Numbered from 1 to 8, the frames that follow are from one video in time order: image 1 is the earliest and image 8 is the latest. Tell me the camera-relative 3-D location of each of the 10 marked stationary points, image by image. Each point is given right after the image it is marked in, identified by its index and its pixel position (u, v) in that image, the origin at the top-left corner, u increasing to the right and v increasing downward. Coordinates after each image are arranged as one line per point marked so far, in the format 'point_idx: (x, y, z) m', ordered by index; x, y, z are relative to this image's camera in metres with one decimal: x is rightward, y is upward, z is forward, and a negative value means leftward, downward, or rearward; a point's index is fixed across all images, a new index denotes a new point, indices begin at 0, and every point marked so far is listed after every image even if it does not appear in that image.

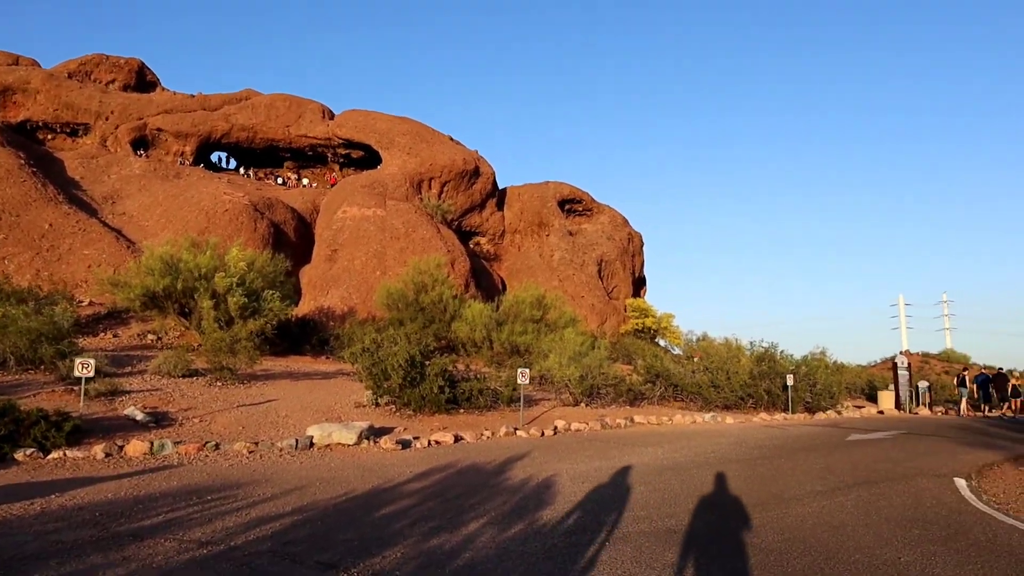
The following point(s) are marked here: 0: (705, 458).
0: (+2.9, -2.5, +13.5) m
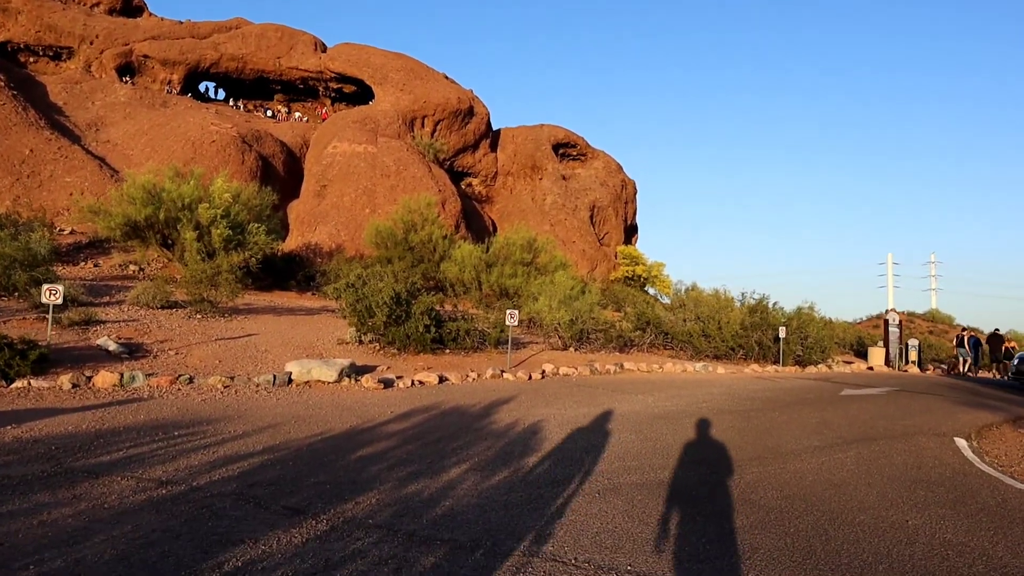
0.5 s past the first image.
0: (+2.7, -1.7, +13.0) m
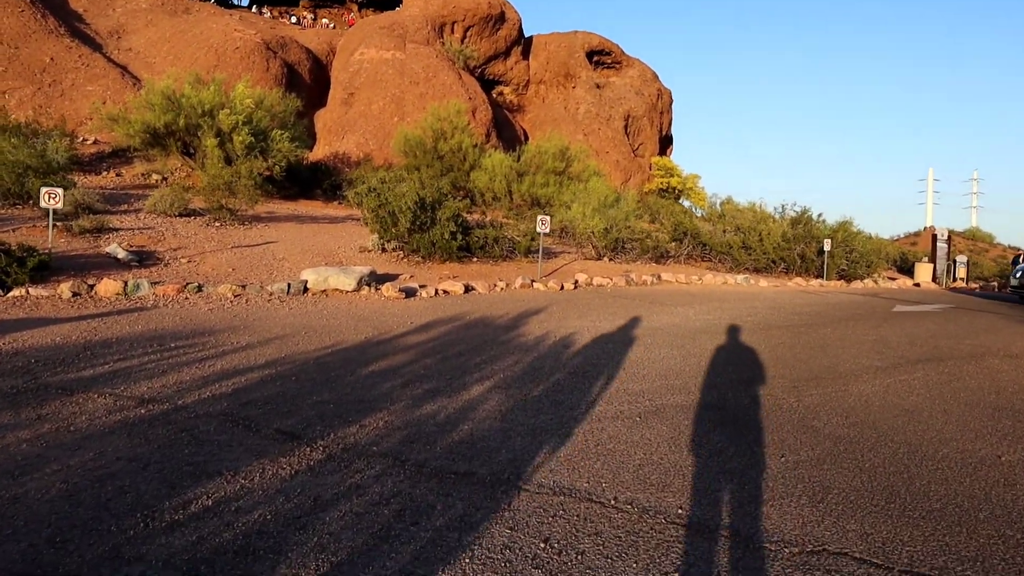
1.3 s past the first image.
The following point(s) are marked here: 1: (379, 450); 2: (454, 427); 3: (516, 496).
0: (+3.1, -0.4, +12.1) m
1: (-0.7, -0.9, +4.9) m
2: (-0.4, -0.9, +5.6) m
3: (0.0, -1.0, +4.3) m
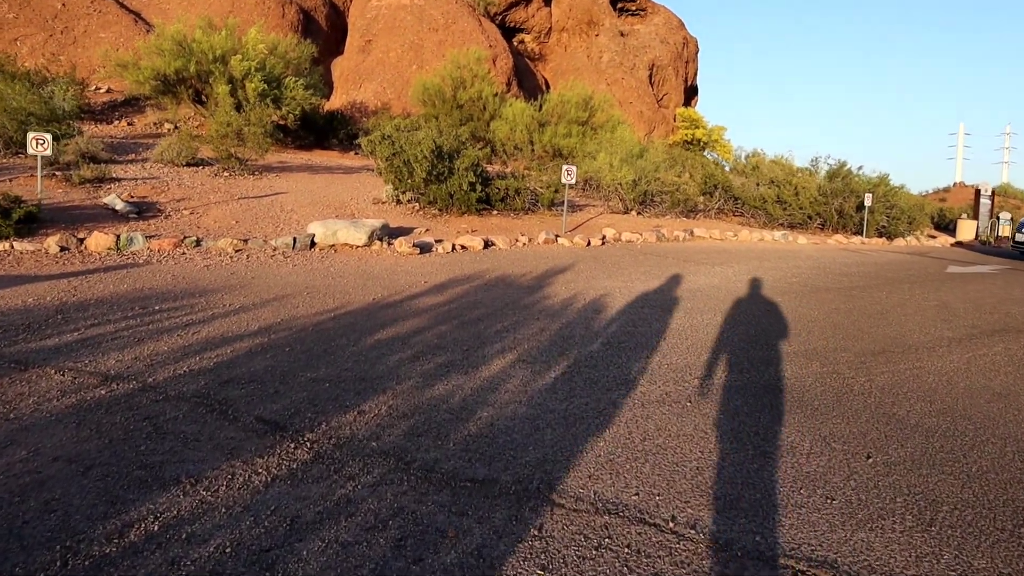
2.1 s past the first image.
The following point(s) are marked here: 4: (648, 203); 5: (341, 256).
0: (+3.4, +0.1, +11.1) m
1: (-0.6, -0.7, +4.0) m
2: (-0.2, -0.7, +4.7) m
3: (+0.1, -0.8, +3.4) m
4: (+2.8, +1.7, +18.2) m
5: (-2.0, +0.4, +10.7) m
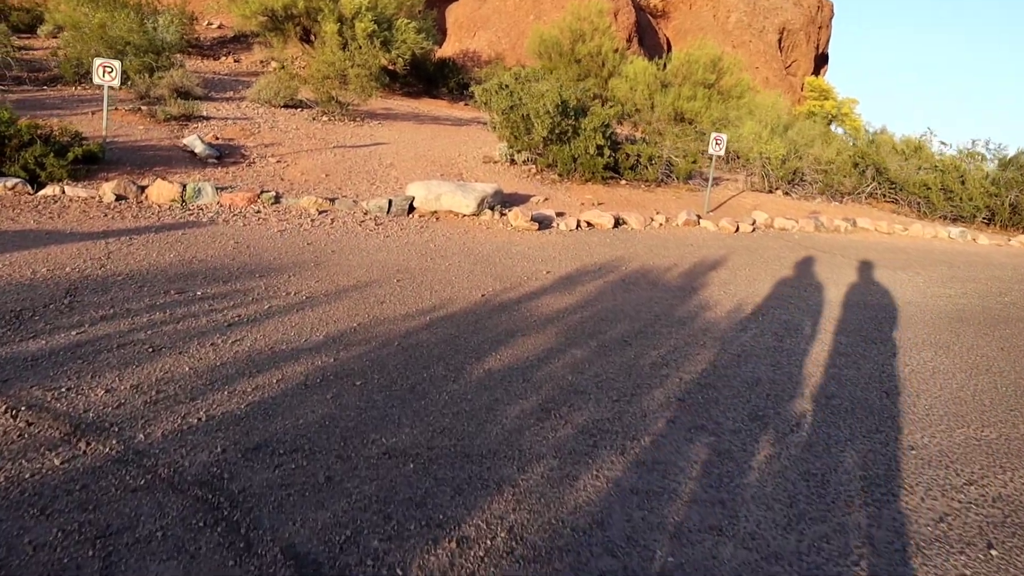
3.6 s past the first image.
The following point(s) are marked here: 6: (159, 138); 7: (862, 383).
0: (+4.7, -0.1, +8.7) m
1: (0.0, -0.9, +2.1) m
2: (+0.4, -0.8, +2.7) m
3: (+0.6, -1.1, +1.4) m
4: (+5.0, +1.8, +15.8) m
5: (-0.7, +0.6, +8.9) m
6: (-4.7, +2.0, +12.2) m
7: (+2.0, -0.5, +5.2) m
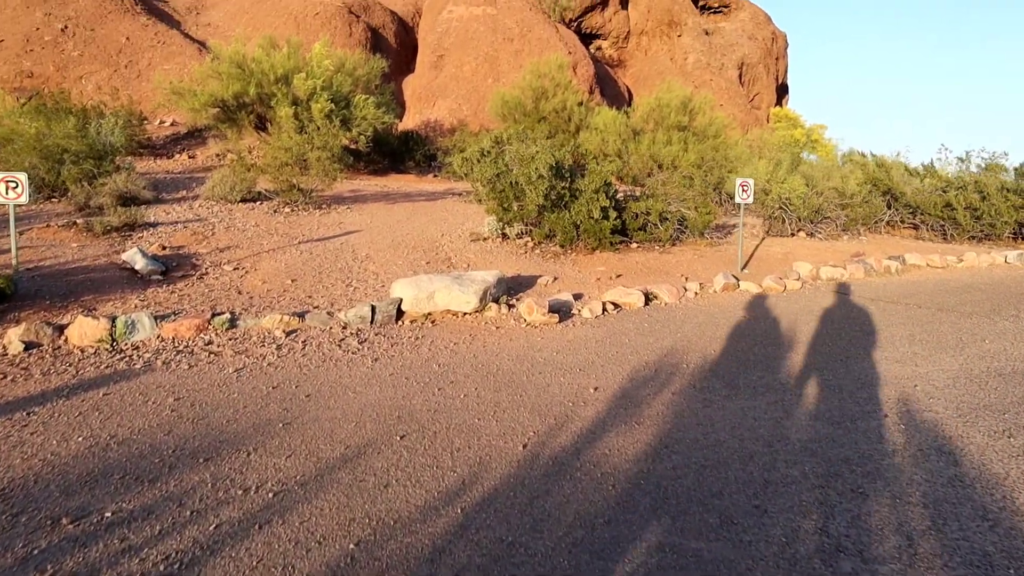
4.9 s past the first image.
0: (+4.9, -0.4, +7.0) m
1: (+0.4, -1.3, +0.3) m
2: (+0.8, -1.2, +0.9) m
3: (+1.1, -1.4, -0.4) m
4: (+4.8, +1.0, +14.2) m
5: (-0.5, -0.4, +7.1) m
6: (-4.8, +0.4, +10.4) m
7: (+2.3, -0.9, +3.4) m
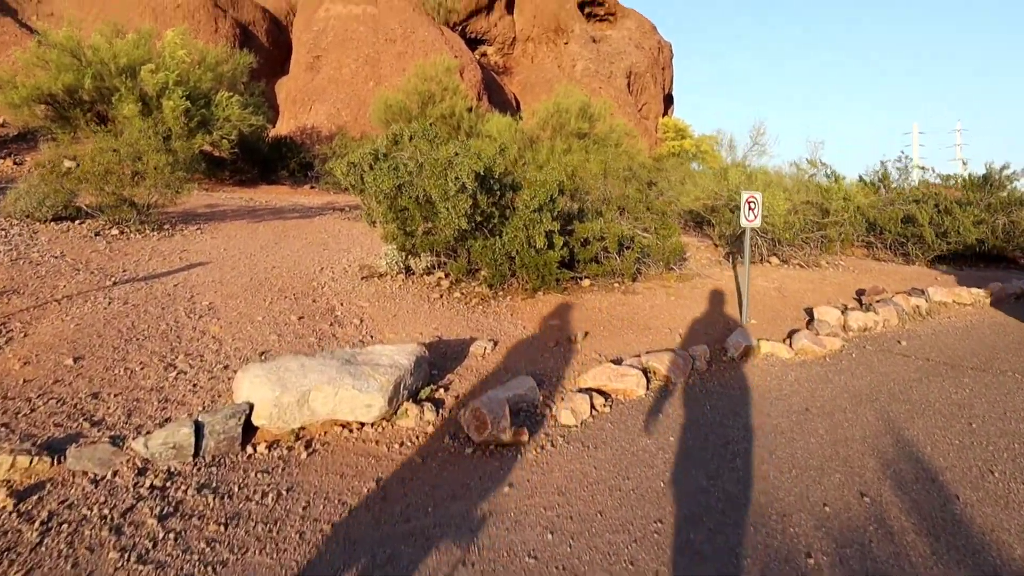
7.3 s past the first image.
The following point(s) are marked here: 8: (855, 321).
0: (+4.6, -0.8, +4.5) m
1: (+1.0, -1.6, -2.7) m
2: (+1.4, -1.6, -2.1) m
3: (+1.8, -1.7, -3.3) m
4: (+3.5, +0.6, +11.7) m
5: (-0.8, -0.8, +3.9) m
6: (-5.5, -0.2, +6.6) m
7: (+2.5, -1.3, +0.6) m
8: (+2.8, -0.3, +7.4) m
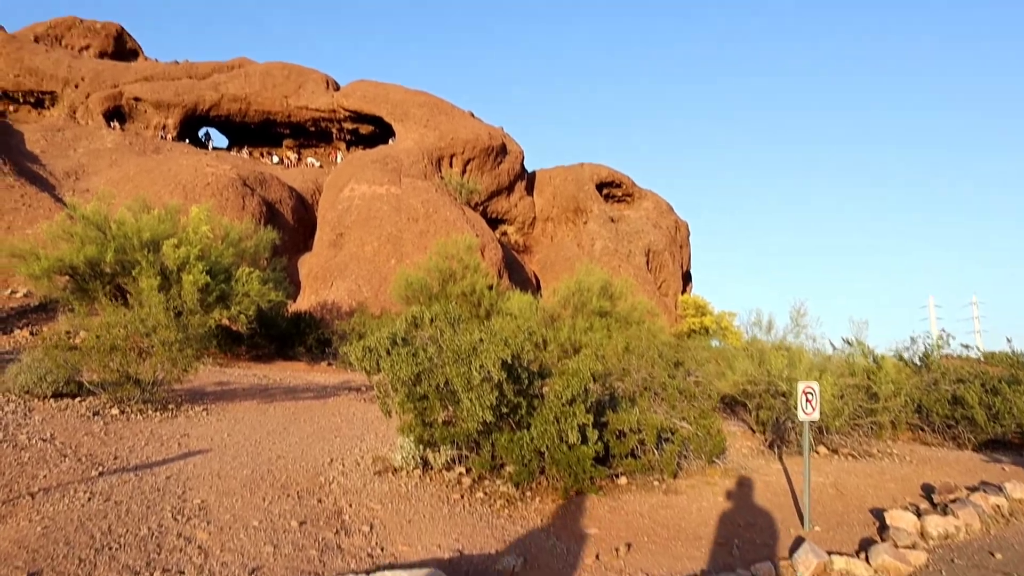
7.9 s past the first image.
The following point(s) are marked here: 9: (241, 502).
0: (+4.7, -1.7, +3.5) m
1: (+1.0, -1.1, -3.7) m
2: (+1.4, -1.2, -3.1) m
3: (+1.8, -1.1, -4.3) m
4: (+3.8, -1.7, +10.8) m
5: (-0.6, -1.6, +3.0) m
6: (-5.3, -1.4, +5.9) m
7: (+2.6, -1.4, -0.4) m
8: (+3.0, -1.7, +6.5) m
9: (-1.9, -1.5, +6.5) m
